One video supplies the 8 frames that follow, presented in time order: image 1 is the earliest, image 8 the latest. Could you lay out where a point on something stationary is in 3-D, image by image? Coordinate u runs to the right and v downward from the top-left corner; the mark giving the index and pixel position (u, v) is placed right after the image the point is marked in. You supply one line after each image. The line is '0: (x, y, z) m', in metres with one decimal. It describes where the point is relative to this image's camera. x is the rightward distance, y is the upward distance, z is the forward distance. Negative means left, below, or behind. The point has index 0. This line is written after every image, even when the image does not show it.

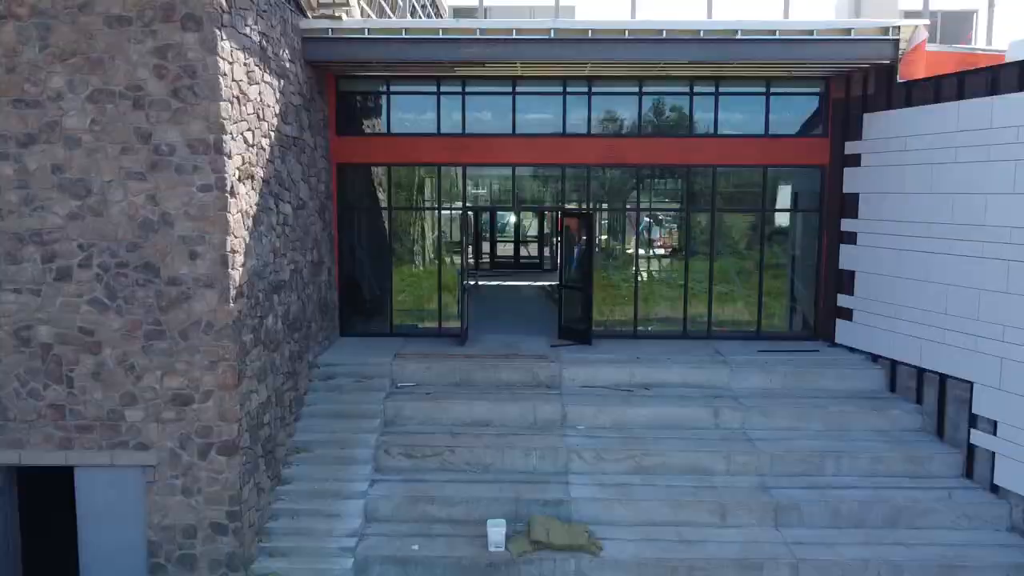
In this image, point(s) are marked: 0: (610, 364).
0: (+1.1, -0.9, +9.4) m
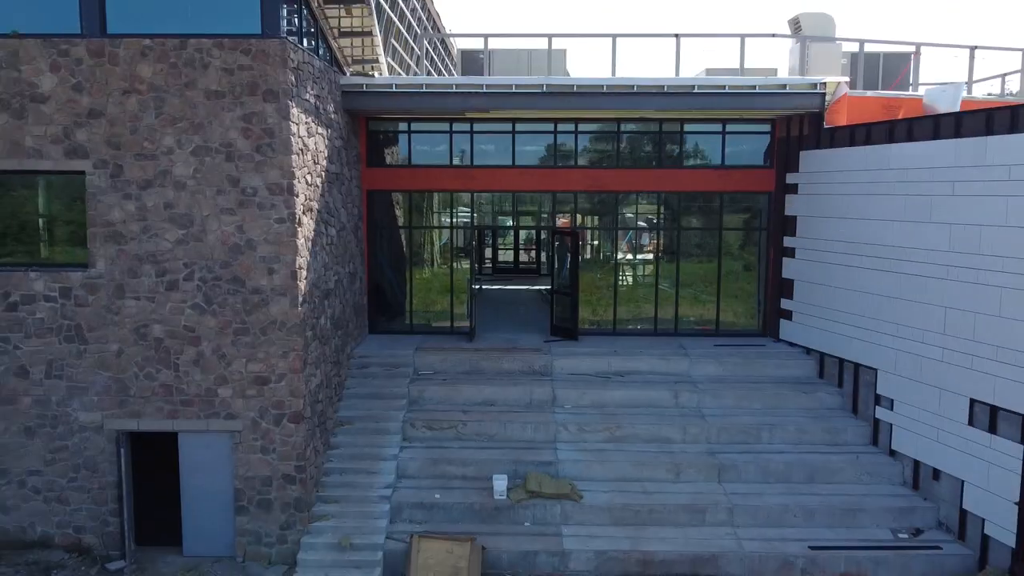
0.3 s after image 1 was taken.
0: (+1.1, -1.0, +11.3) m
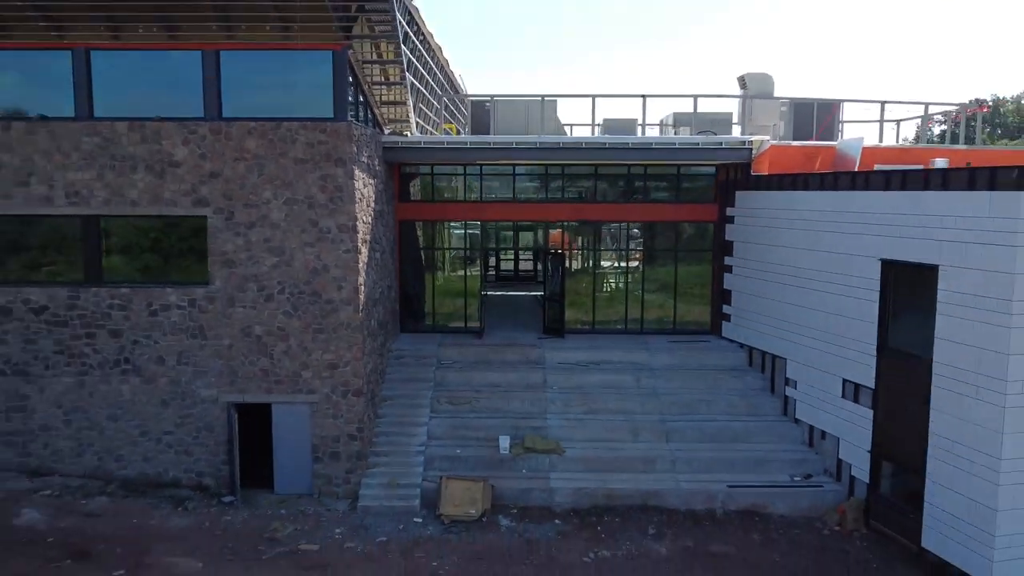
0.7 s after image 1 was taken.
0: (+1.1, -1.1, +14.6) m
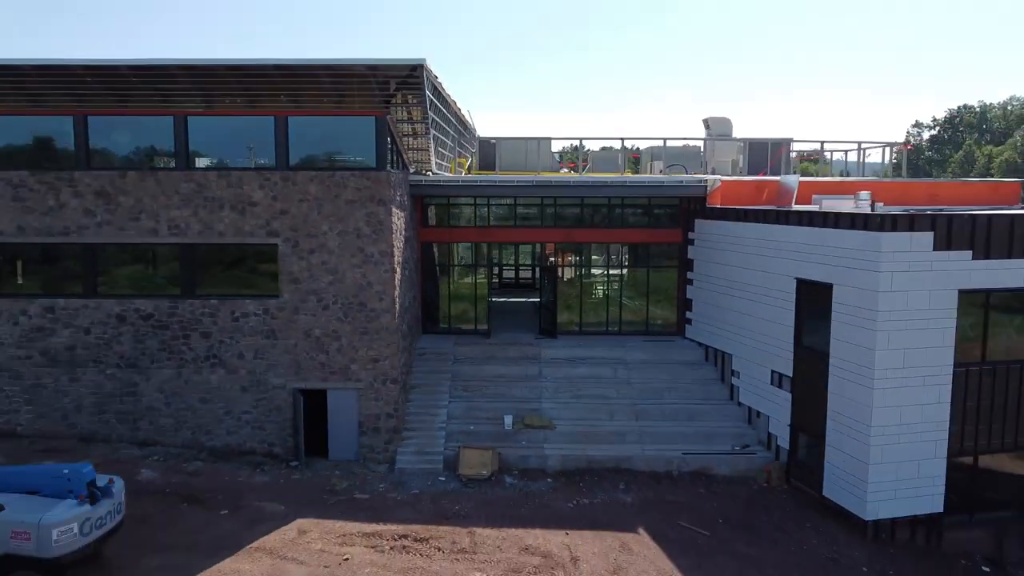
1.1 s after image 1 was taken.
0: (+1.2, -1.4, +17.8) m
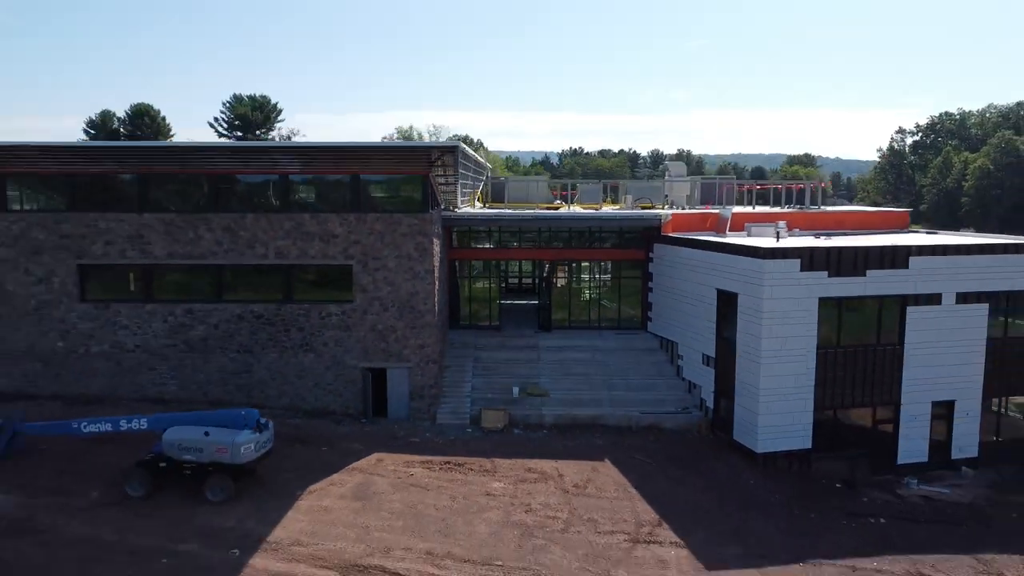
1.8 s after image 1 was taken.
0: (+1.3, -1.5, +23.8) m
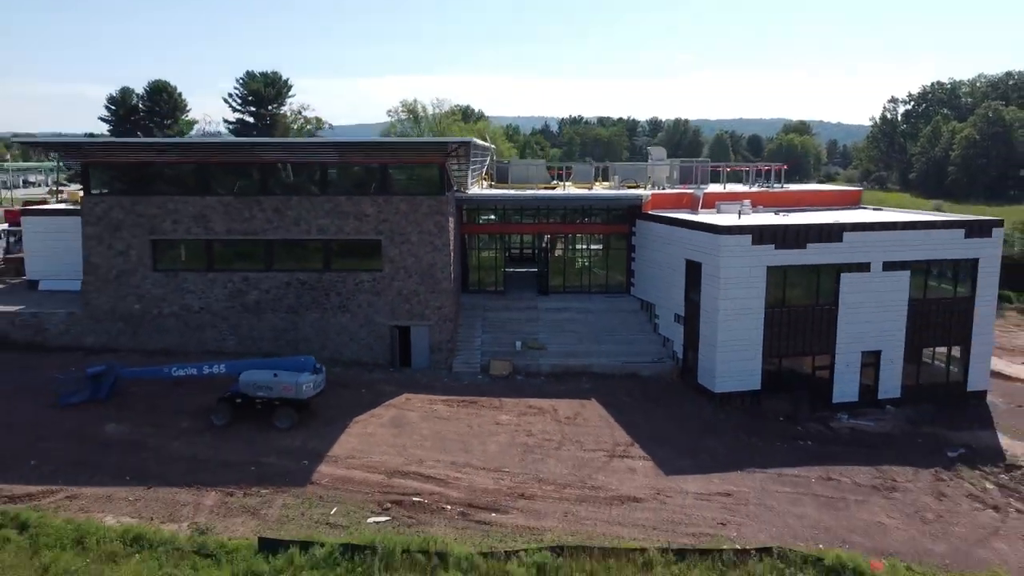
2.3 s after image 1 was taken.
0: (+1.4, -0.5, +27.9) m
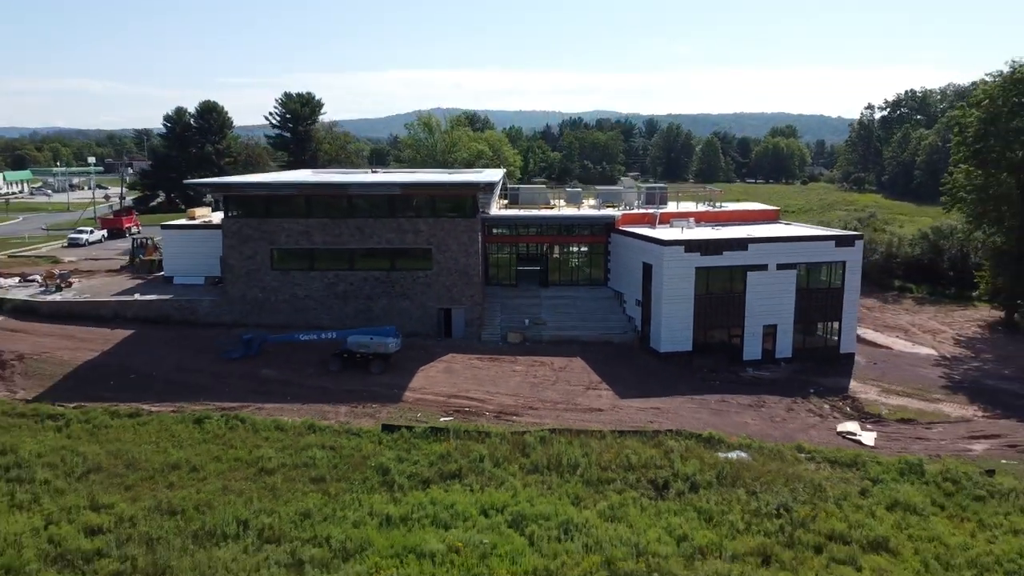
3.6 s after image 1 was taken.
0: (+1.9, -0.2, +38.6) m
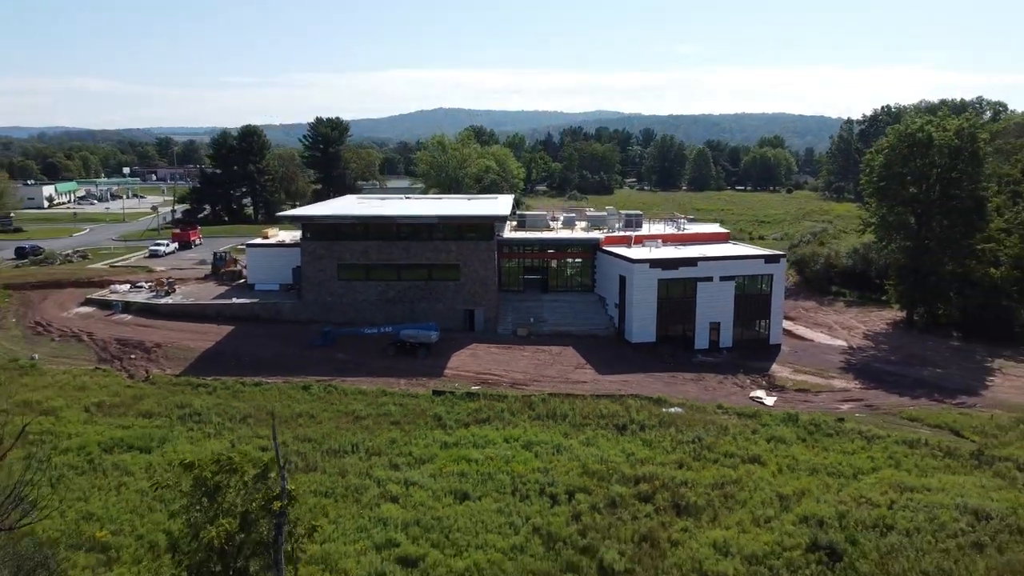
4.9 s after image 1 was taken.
0: (+2.4, -0.6, +49.7) m
